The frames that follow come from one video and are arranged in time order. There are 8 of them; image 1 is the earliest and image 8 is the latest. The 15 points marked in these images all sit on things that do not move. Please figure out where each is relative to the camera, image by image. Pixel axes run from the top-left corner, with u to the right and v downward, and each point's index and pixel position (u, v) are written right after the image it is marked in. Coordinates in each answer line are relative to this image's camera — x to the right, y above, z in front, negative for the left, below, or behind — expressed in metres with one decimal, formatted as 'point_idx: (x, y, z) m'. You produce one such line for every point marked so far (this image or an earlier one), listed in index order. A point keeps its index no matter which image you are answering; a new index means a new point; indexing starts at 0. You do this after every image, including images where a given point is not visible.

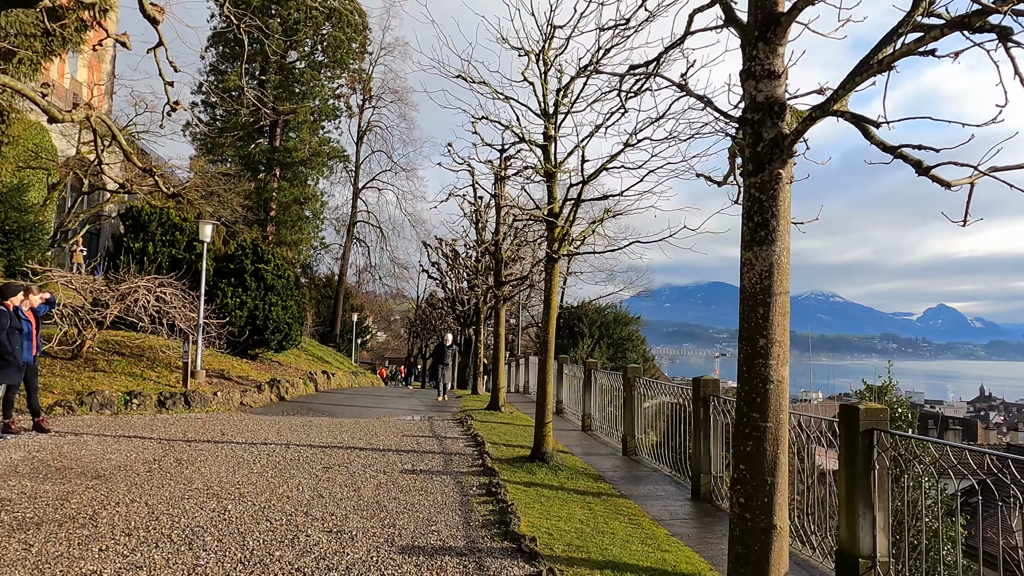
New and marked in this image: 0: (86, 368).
0: (-7.2, -1.4, +11.2) m
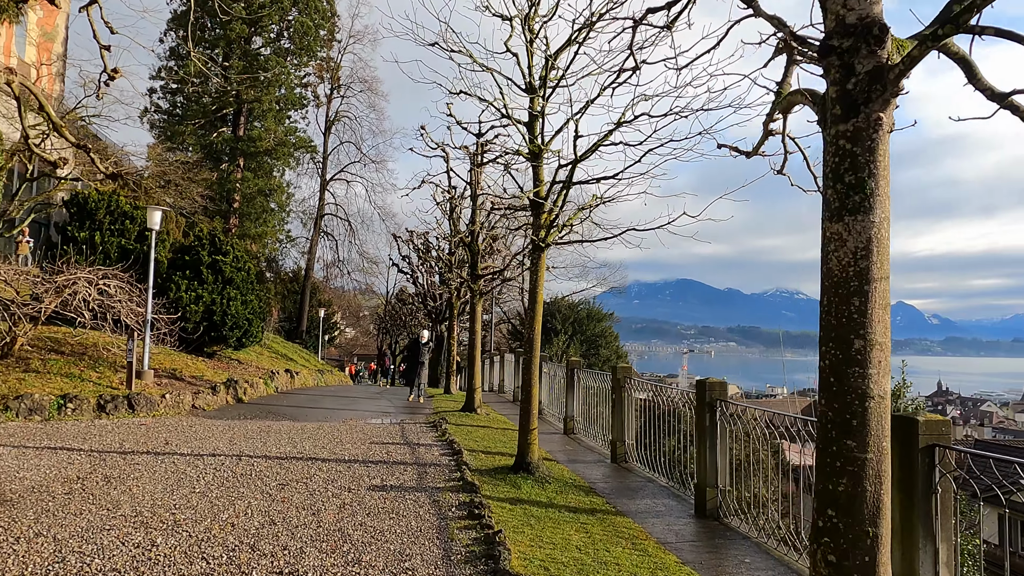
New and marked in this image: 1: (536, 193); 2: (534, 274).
0: (-7.5, -1.2, +10.1) m
1: (+0.3, +1.1, +7.3) m
2: (+0.2, +0.1, +7.3) m
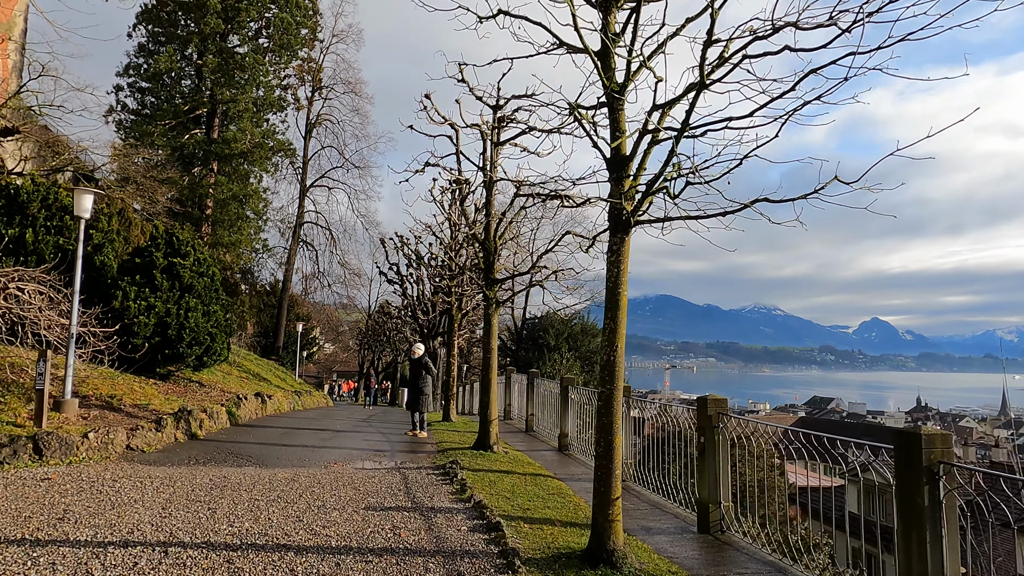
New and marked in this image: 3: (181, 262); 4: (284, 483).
0: (-7.1, -1.3, +7.5) m
1: (+0.8, +1.1, +5.0) m
2: (+0.8, +0.1, +4.9) m
3: (-6.6, +0.6, +13.3) m
4: (-2.4, -2.1, +7.1) m
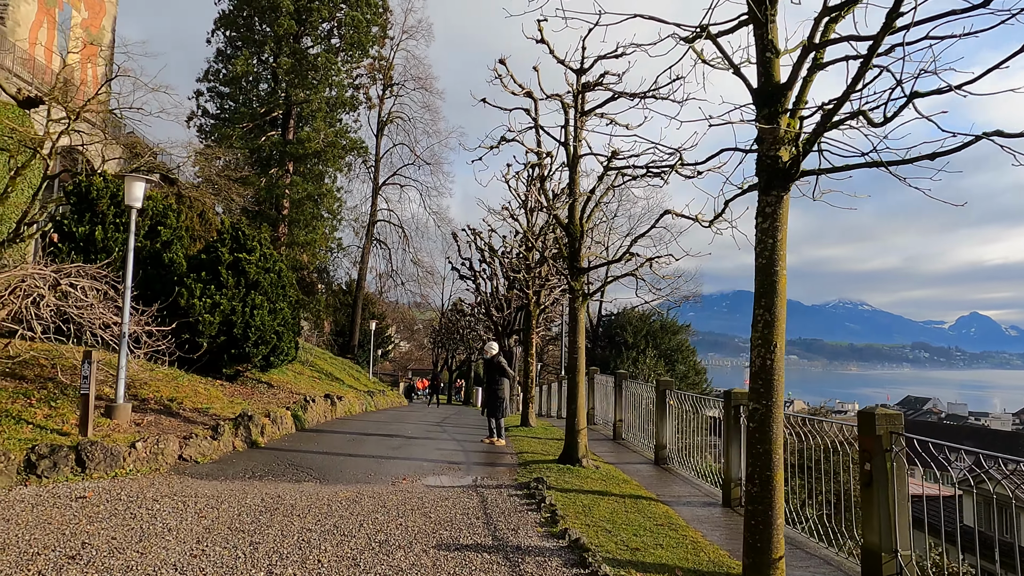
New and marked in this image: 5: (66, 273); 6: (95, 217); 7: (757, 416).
0: (-6.1, -1.2, +6.9) m
1: (+1.4, +1.2, +3.7) m
2: (+1.4, +0.3, +3.6) m
3: (-5.1, +0.6, +12.7) m
4: (-1.5, -2.0, +6.1) m
5: (-5.8, +0.2, +8.6) m
6: (-8.3, +1.4, +13.2) m
7: (+1.3, -0.7, +3.5) m
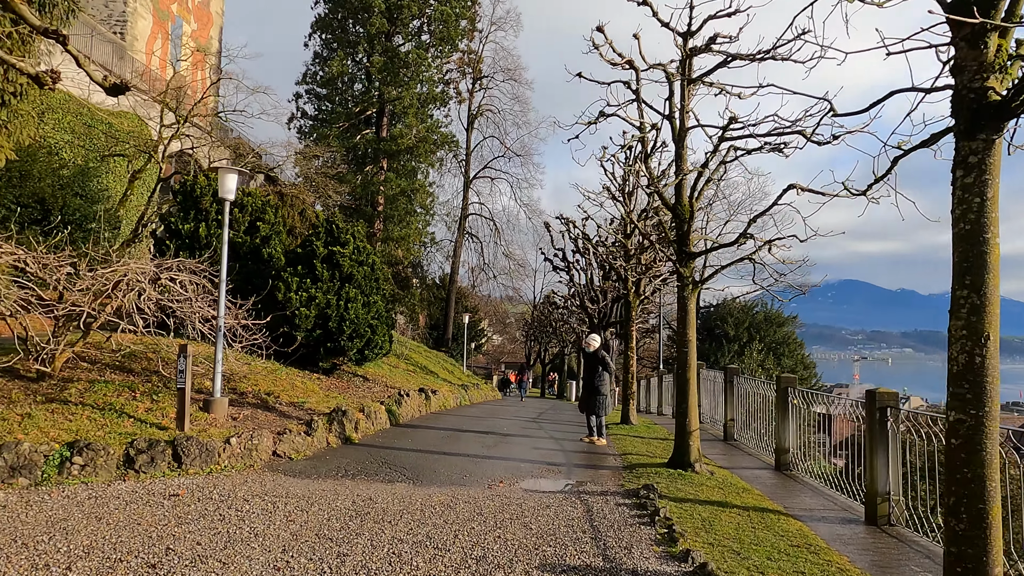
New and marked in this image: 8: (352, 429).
0: (-5.1, -1.2, +7.1) m
1: (+1.9, +1.3, +2.8) m
2: (+1.9, +0.4, +2.7) m
3: (-3.3, +0.7, +12.6) m
4: (-0.6, -1.9, +5.6) m
5: (-4.5, +0.3, +8.7) m
6: (-6.4, +1.5, +13.5) m
7: (+1.8, -0.6, +2.7) m
8: (-2.1, -1.9, +8.8) m
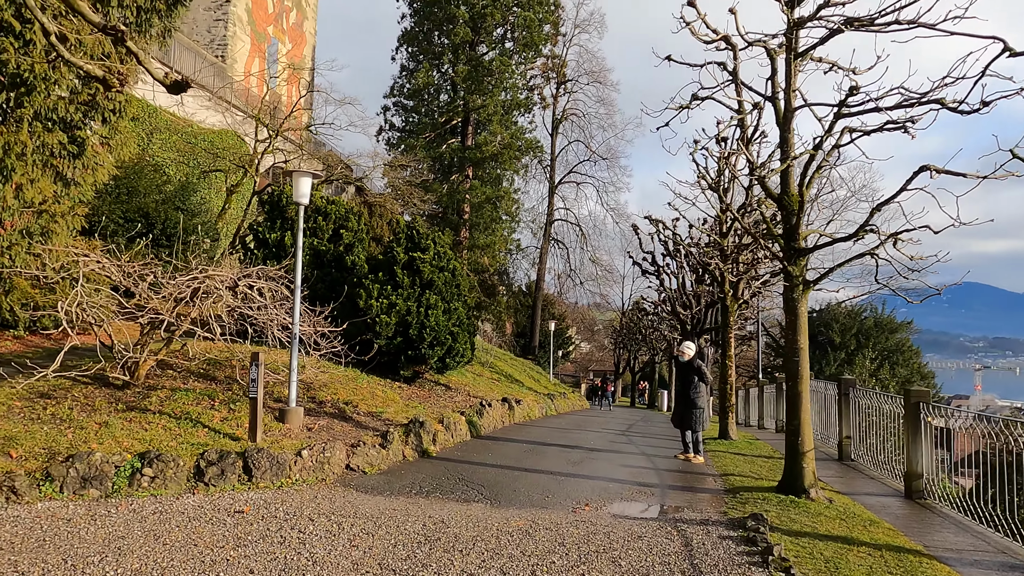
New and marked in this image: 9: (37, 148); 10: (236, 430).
0: (-4.2, -1.3, +7.1) m
1: (+2.1, +1.3, +1.9) m
2: (+2.1, +0.4, +1.9) m
3: (-1.7, +0.6, +12.4) m
4: (0.0, -1.9, +5.1) m
5: (-3.5, +0.2, +8.6) m
6: (-4.7, +1.3, +13.7) m
7: (+2.0, -0.5, +1.8) m
8: (-1.0, -1.9, +8.4) m
9: (-7.7, +2.3, +10.7) m
10: (-2.9, -1.5, +7.0) m
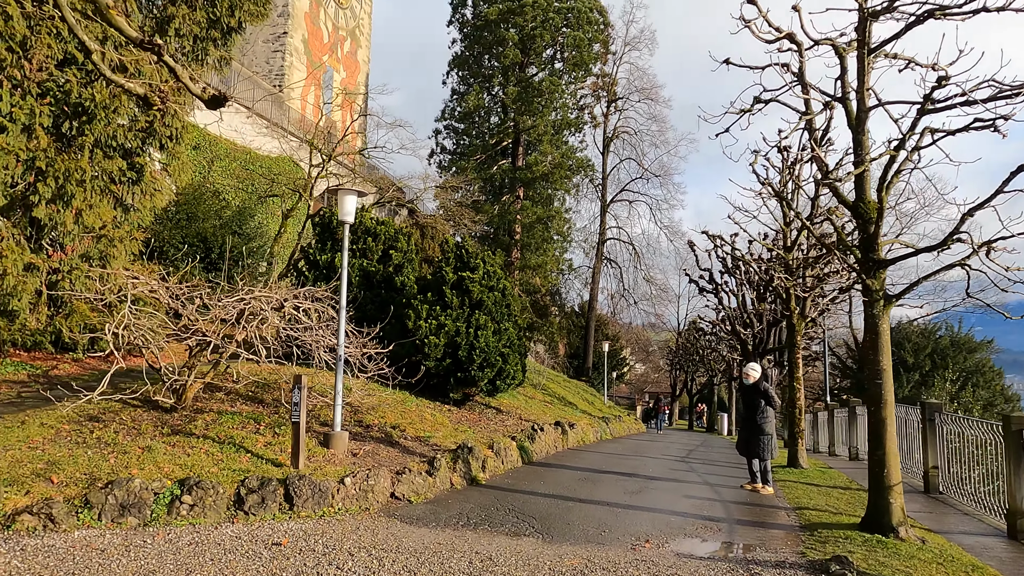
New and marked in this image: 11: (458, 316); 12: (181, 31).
0: (-3.7, -1.5, +7.0) m
1: (+2.2, +1.3, +1.4) m
2: (+2.2, +0.4, +1.3) m
3: (-0.8, +0.3, +12.1) m
4: (+0.4, -2.0, +4.6) m
5: (-2.8, -0.1, +8.5) m
6: (-3.6, +0.9, +13.7) m
7: (+2.1, -0.5, +1.3) m
8: (-0.4, -2.2, +8.0) m
9: (-6.9, +1.9, +11.0) m
10: (-2.4, -1.7, +6.8) m
11: (-1.0, -0.5, +11.7) m
12: (-6.1, +4.8, +12.3) m
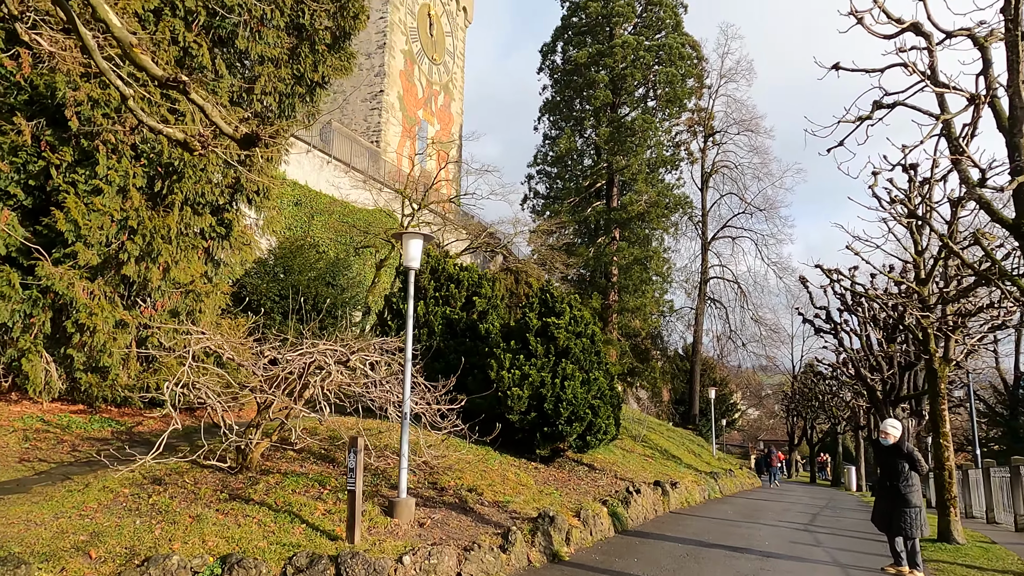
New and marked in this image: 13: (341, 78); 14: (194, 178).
0: (-2.9, -2.0, +6.6) m
1: (+2.0, +1.3, +0.4) m
2: (+2.0, +0.4, +0.2) m
3: (+0.7, -0.5, +11.3) m
4: (+0.8, -2.3, +3.6) m
5: (-1.8, -0.7, +8.0) m
6: (-1.9, -0.1, +13.3) m
7: (+2.0, -0.5, +0.1) m
8: (+0.5, -2.7, +7.0) m
9: (-5.5, +1.0, +11.2) m
10: (-1.6, -2.2, +6.2) m
11: (+0.5, -1.3, +10.9) m
12: (-4.7, +3.8, +12.6) m
13: (-3.6, +4.4, +14.0) m
14: (-5.3, +1.8, +11.2) m
